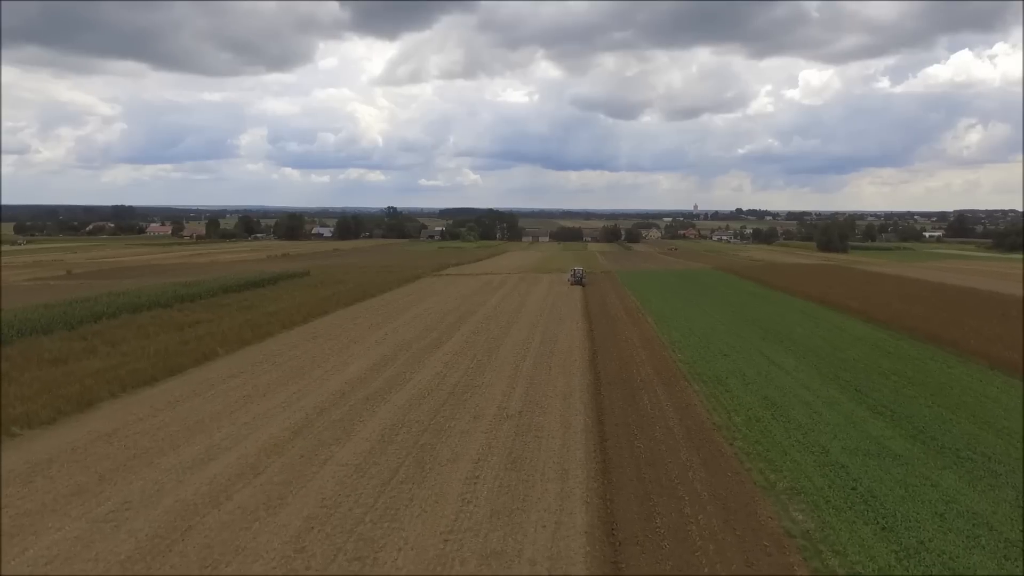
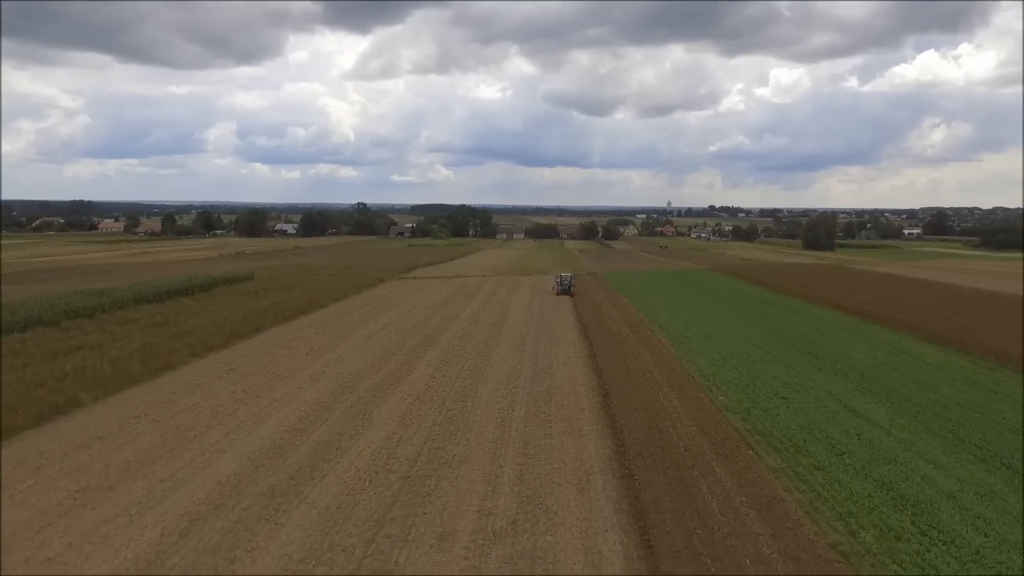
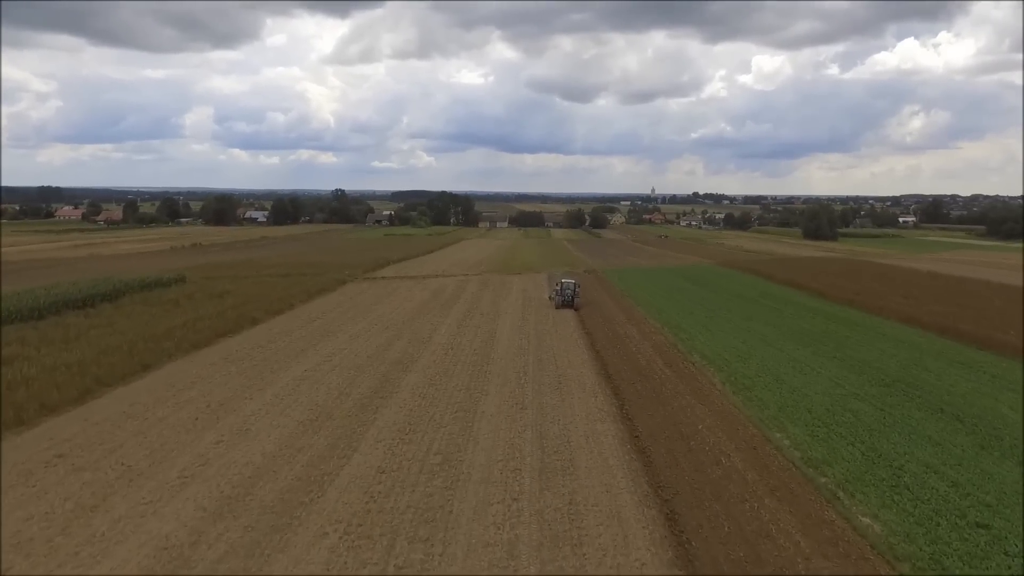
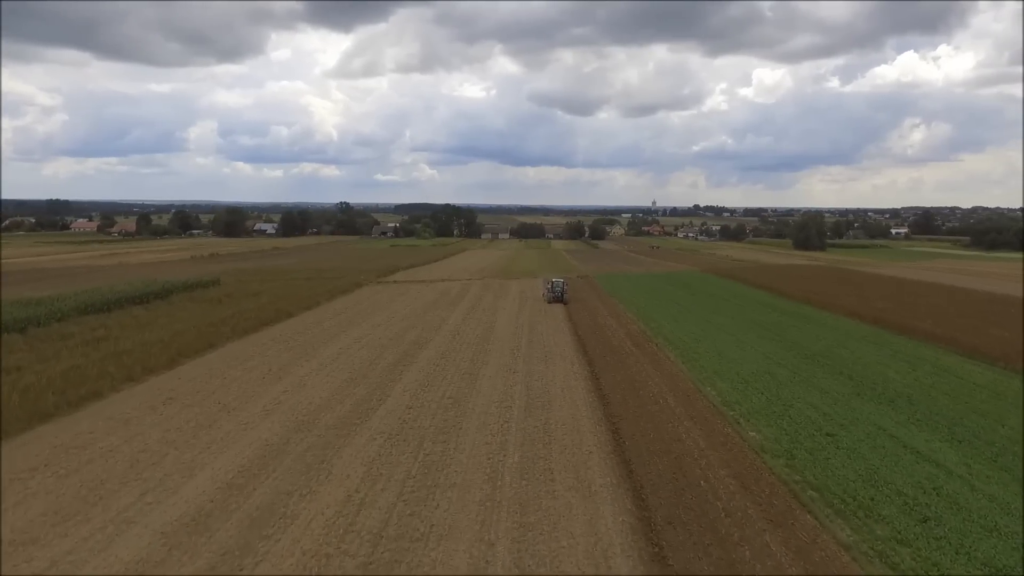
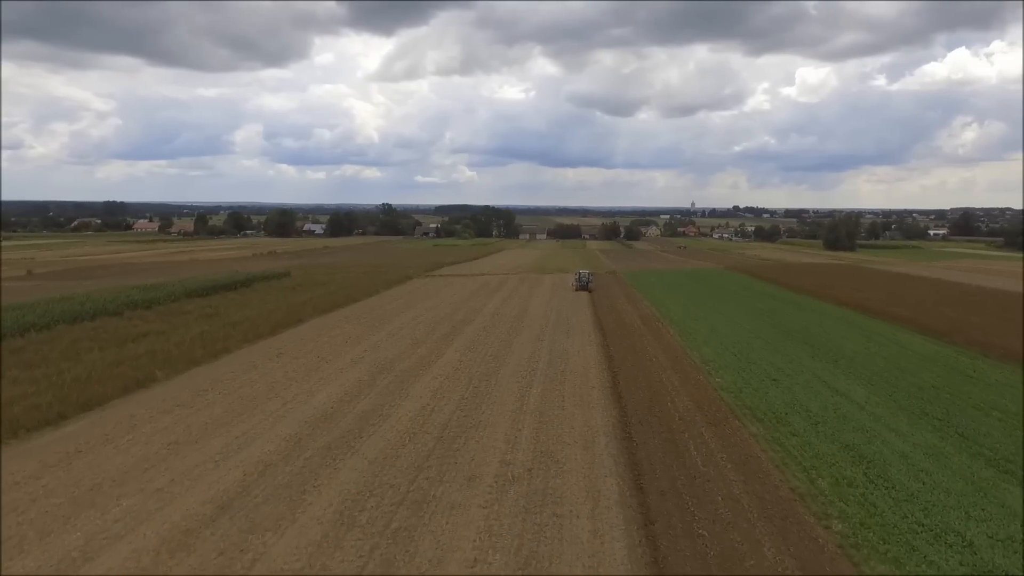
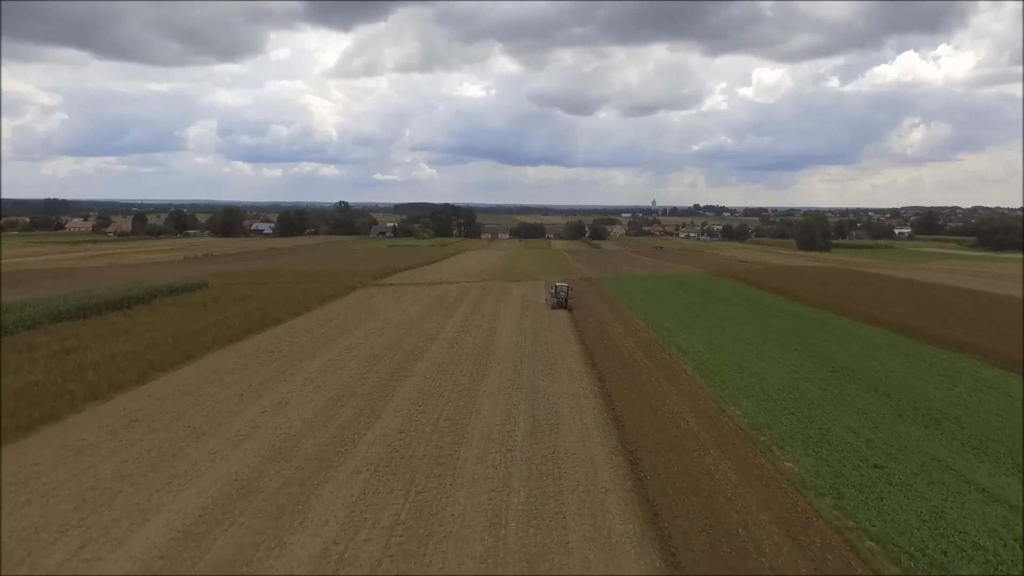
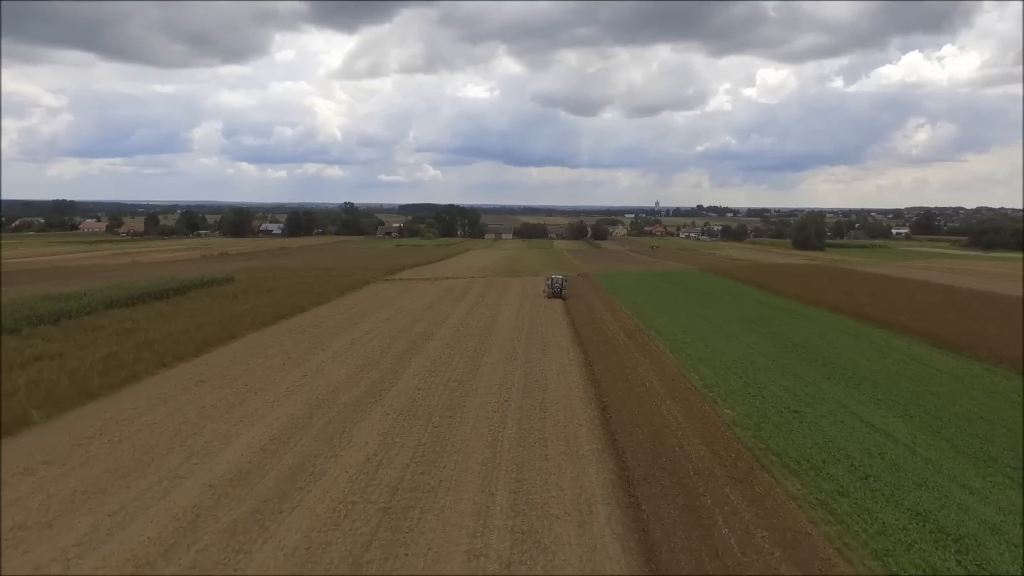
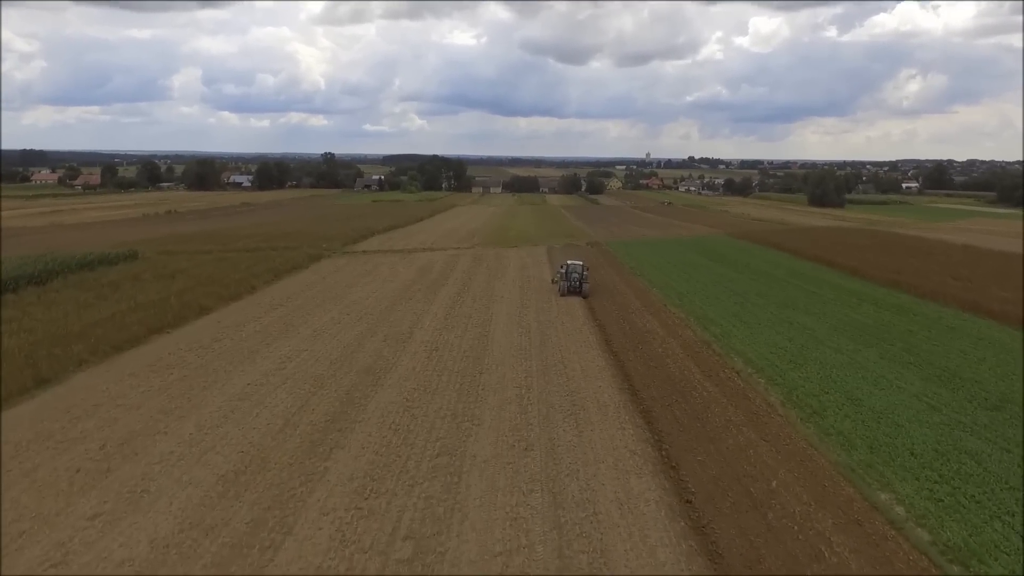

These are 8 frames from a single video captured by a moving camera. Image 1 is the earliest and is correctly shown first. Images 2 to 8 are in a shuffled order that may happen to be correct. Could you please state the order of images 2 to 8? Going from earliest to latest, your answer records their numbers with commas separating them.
5, 2, 7, 4, 6, 3, 8
